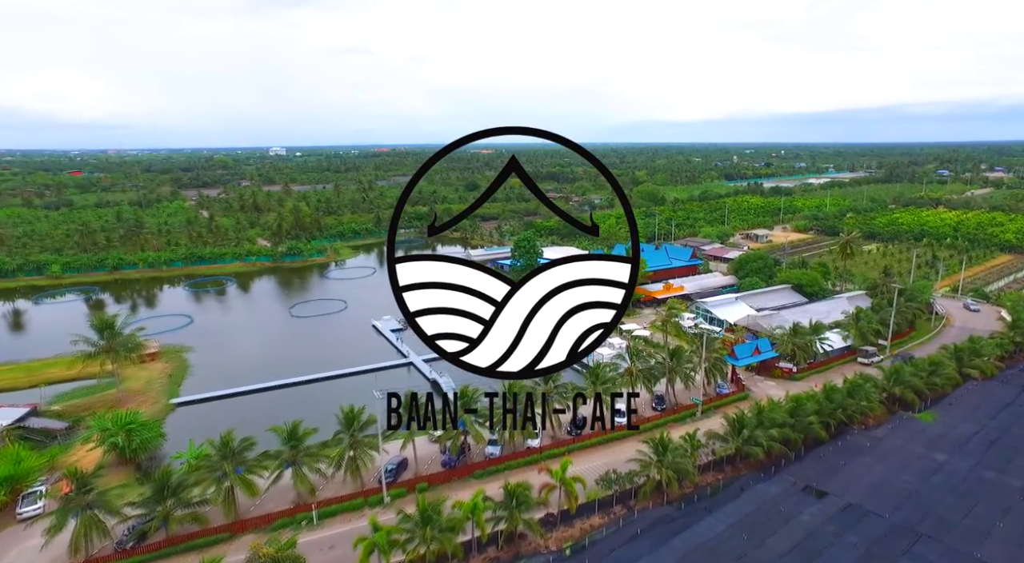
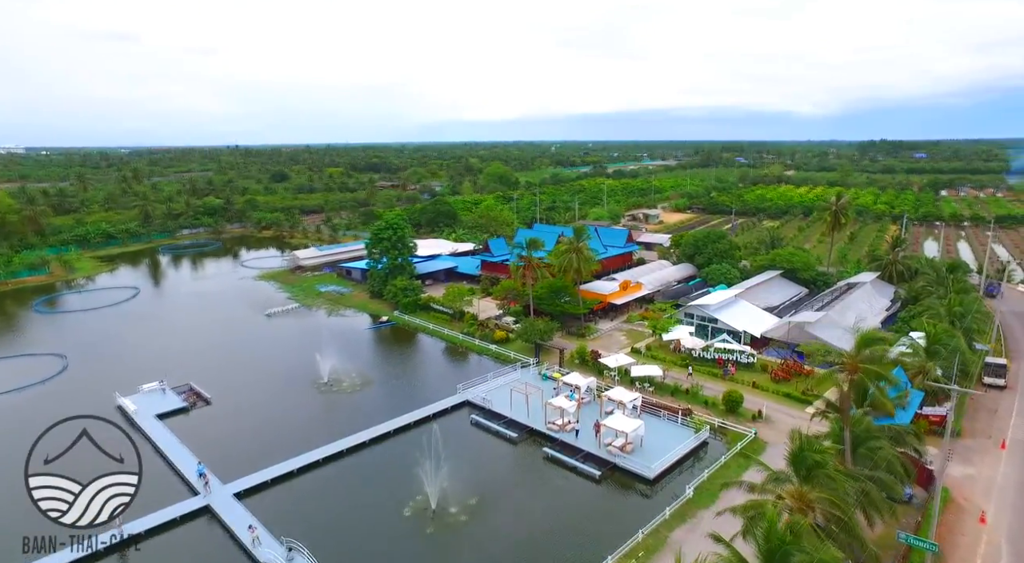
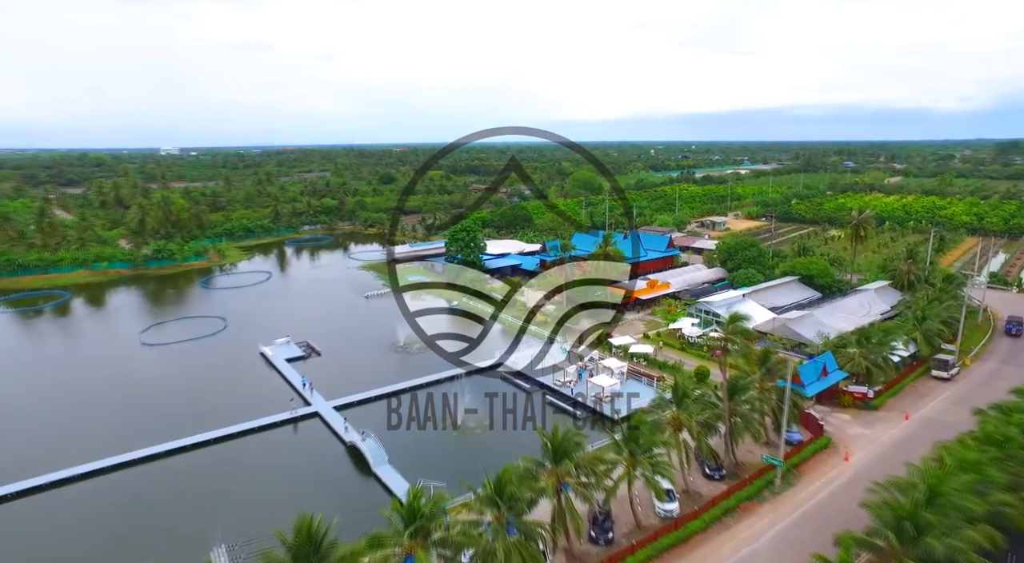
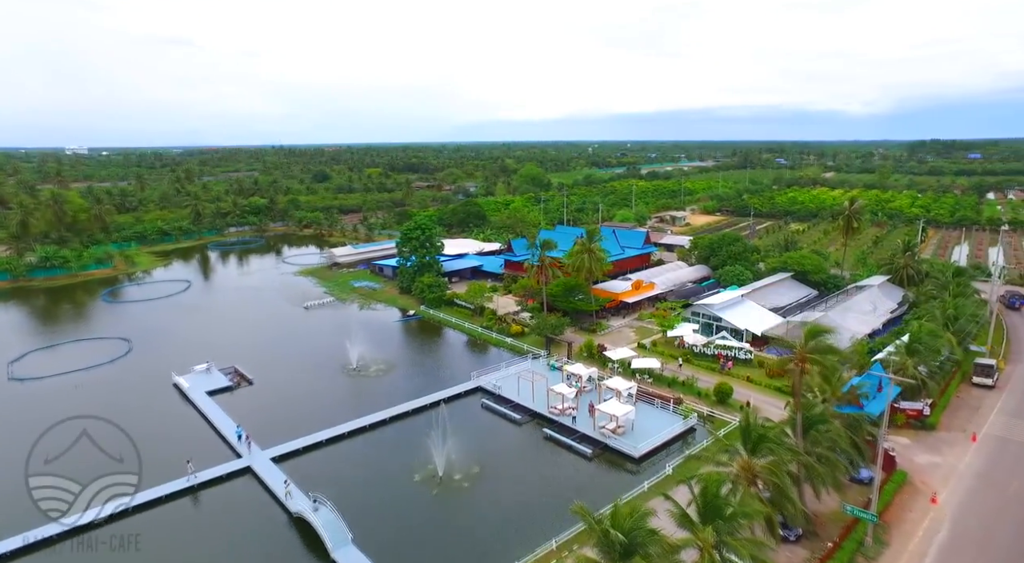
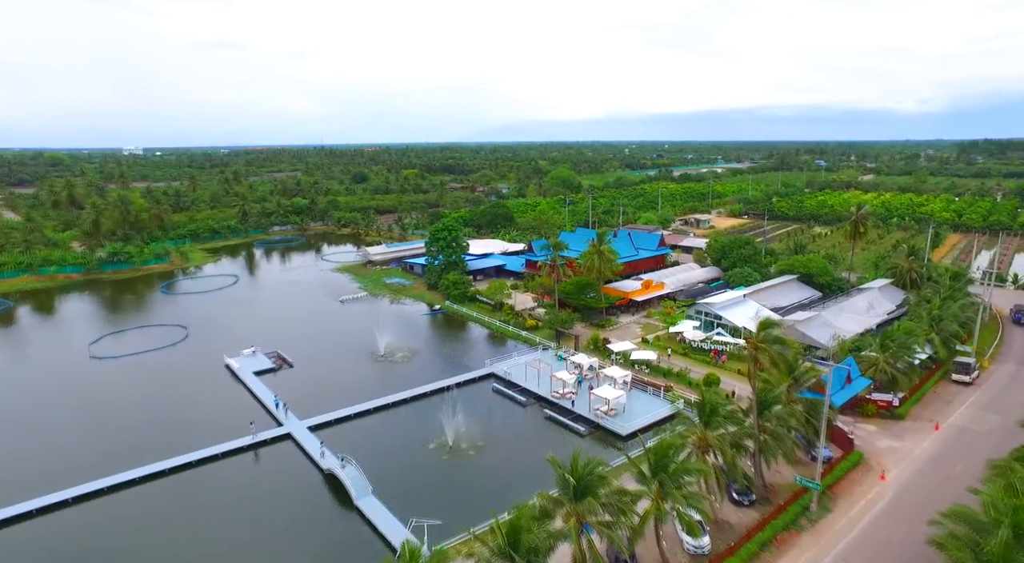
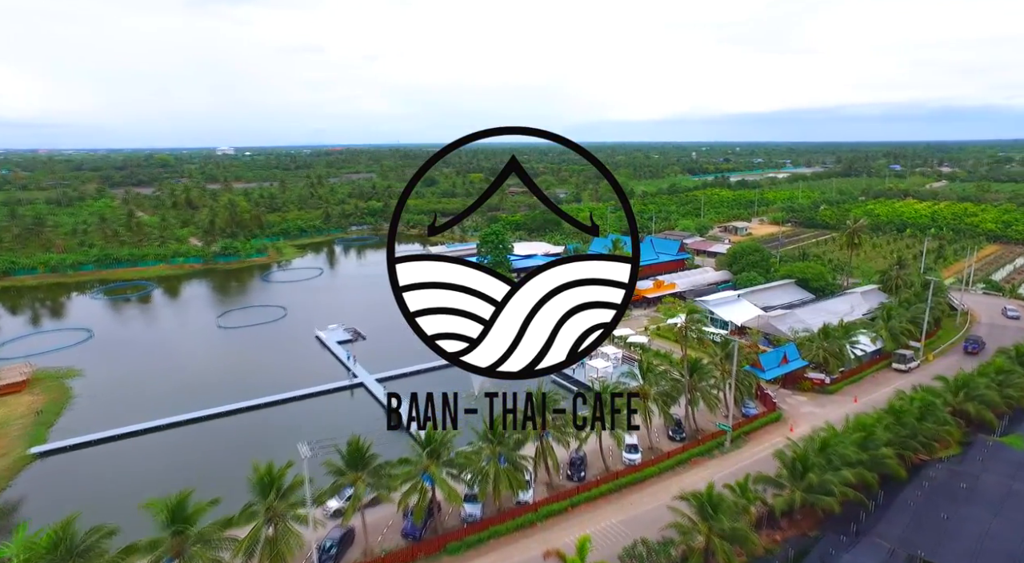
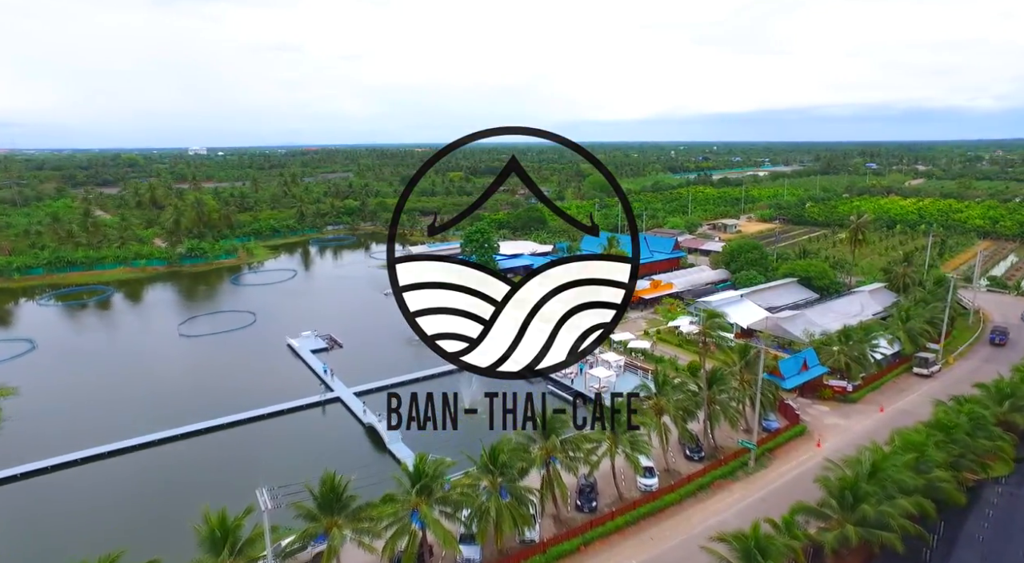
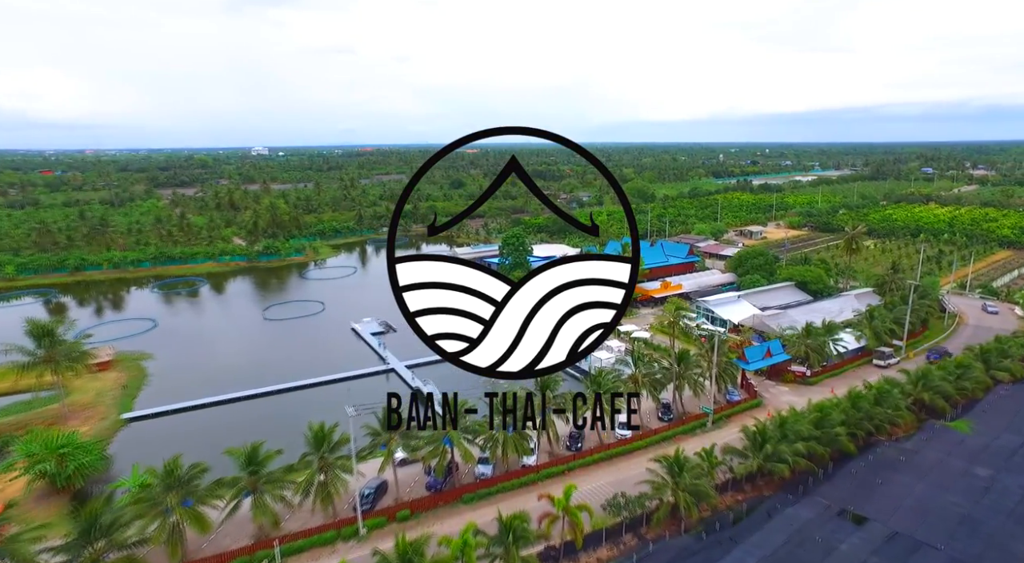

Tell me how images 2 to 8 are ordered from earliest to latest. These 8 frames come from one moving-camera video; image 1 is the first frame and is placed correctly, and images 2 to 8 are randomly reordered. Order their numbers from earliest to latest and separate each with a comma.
8, 6, 7, 3, 5, 4, 2
